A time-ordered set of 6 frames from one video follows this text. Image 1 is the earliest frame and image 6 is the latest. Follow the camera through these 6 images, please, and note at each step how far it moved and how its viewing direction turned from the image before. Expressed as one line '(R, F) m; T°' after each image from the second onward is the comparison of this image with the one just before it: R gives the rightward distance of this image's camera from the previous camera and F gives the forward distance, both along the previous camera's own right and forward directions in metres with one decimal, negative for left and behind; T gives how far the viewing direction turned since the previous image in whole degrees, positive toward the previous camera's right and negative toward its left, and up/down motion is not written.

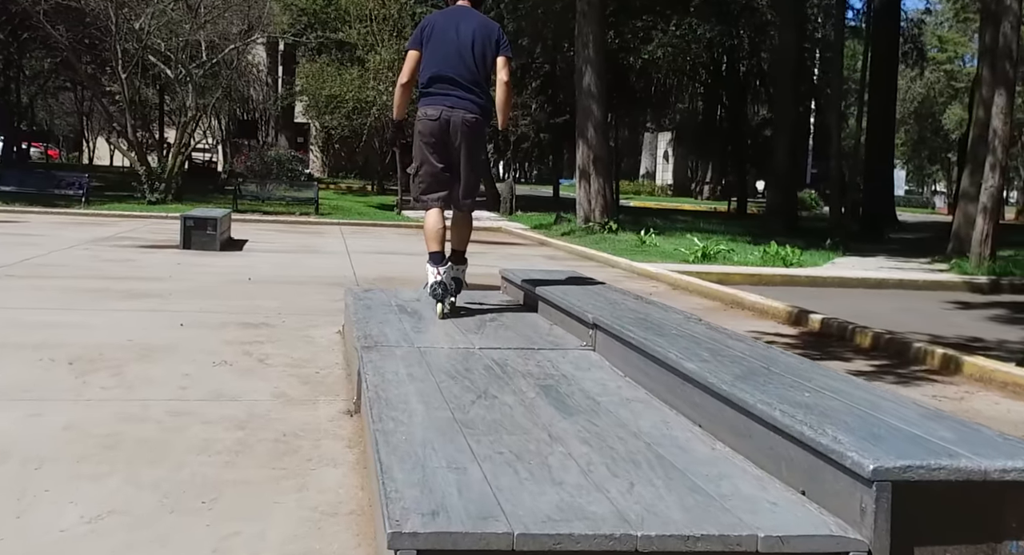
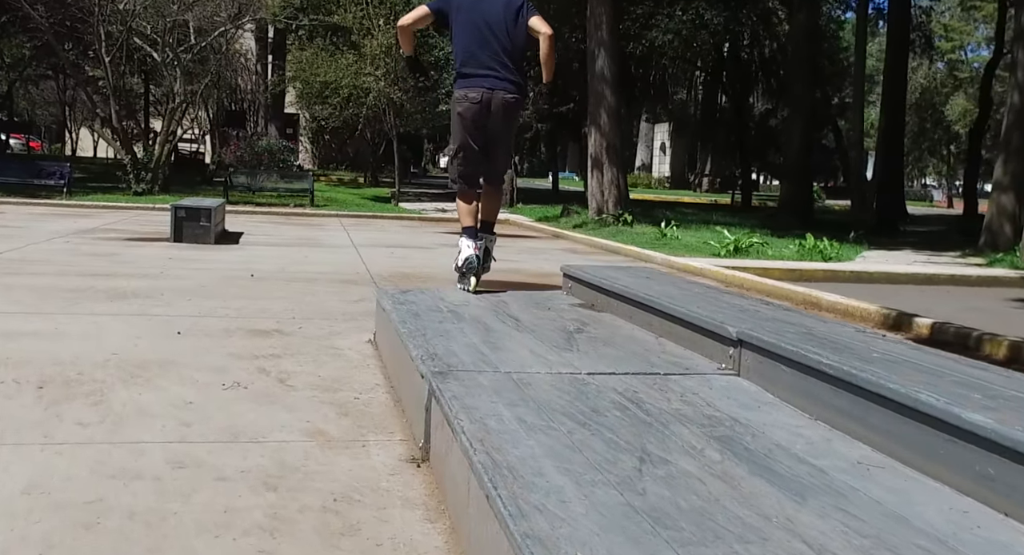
(-0.4, +1.2) m; +1°
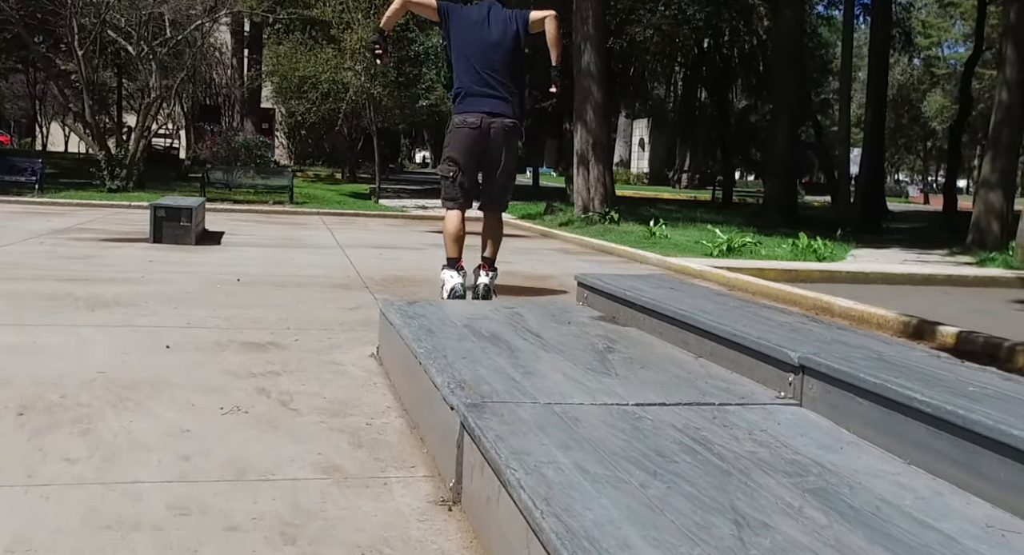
(-0.2, +0.4) m; +1°
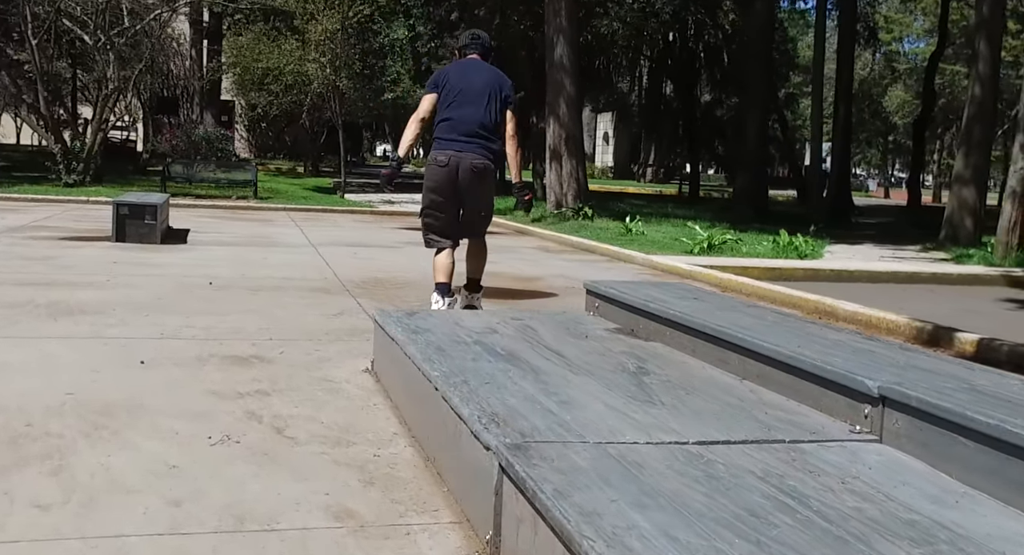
(-0.2, +0.4) m; +2°
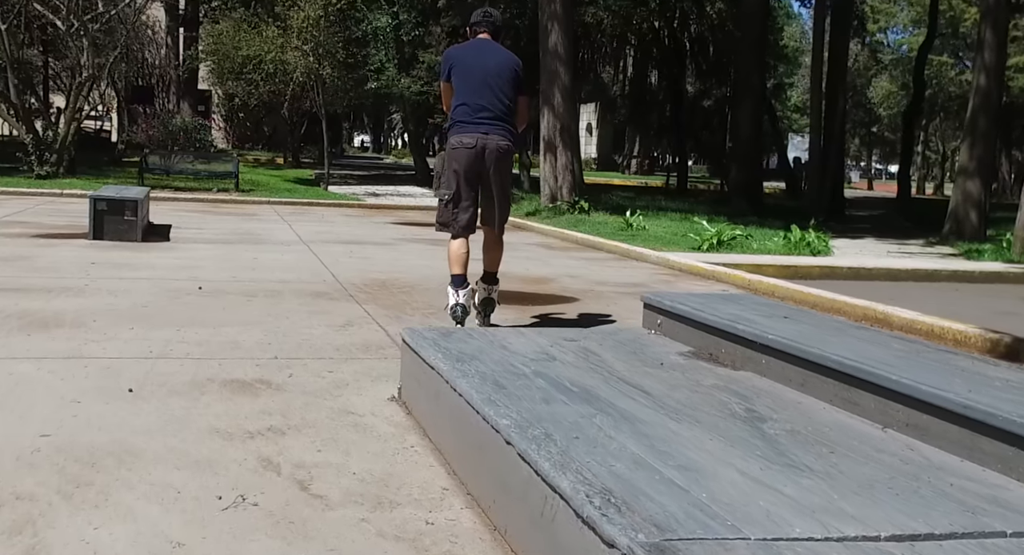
(-0.3, +0.7) m; +1°
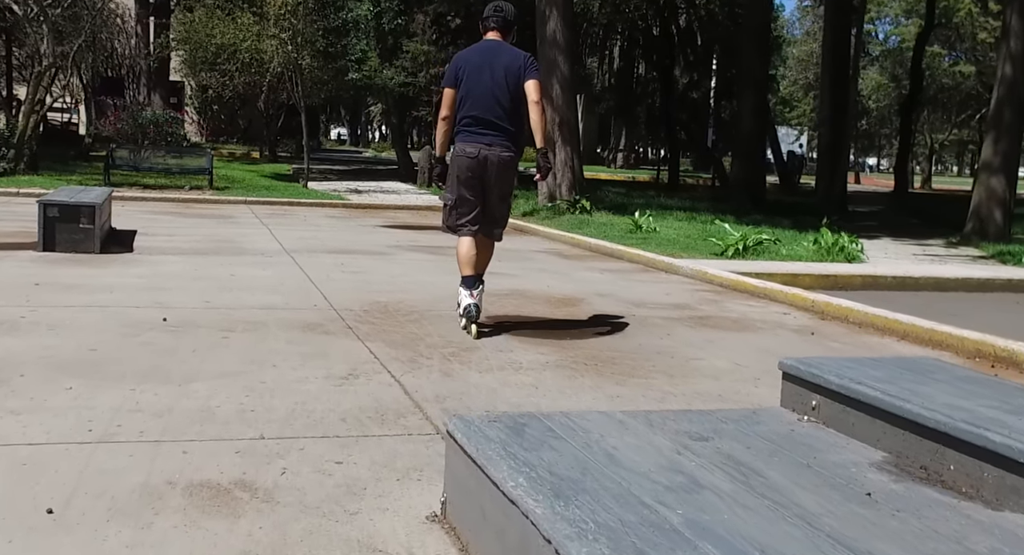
(-0.3, +1.4) m; +1°
